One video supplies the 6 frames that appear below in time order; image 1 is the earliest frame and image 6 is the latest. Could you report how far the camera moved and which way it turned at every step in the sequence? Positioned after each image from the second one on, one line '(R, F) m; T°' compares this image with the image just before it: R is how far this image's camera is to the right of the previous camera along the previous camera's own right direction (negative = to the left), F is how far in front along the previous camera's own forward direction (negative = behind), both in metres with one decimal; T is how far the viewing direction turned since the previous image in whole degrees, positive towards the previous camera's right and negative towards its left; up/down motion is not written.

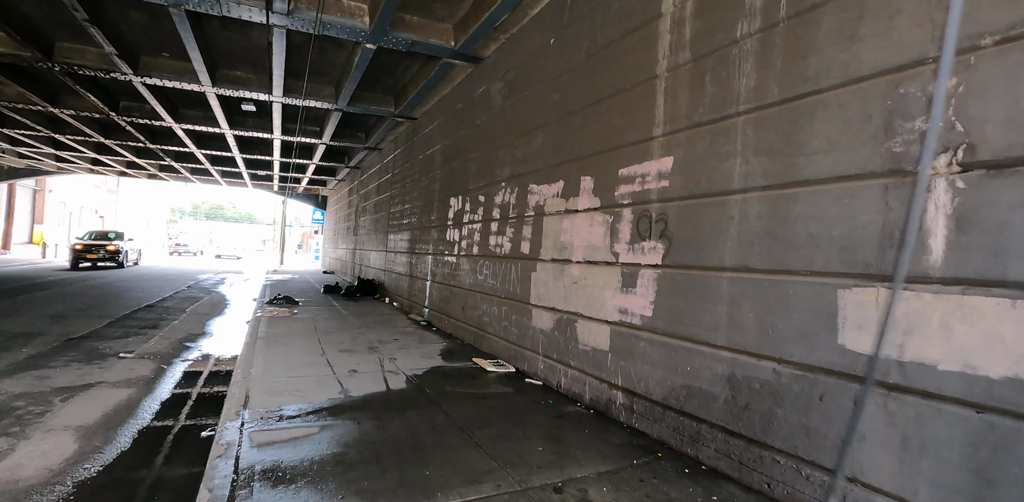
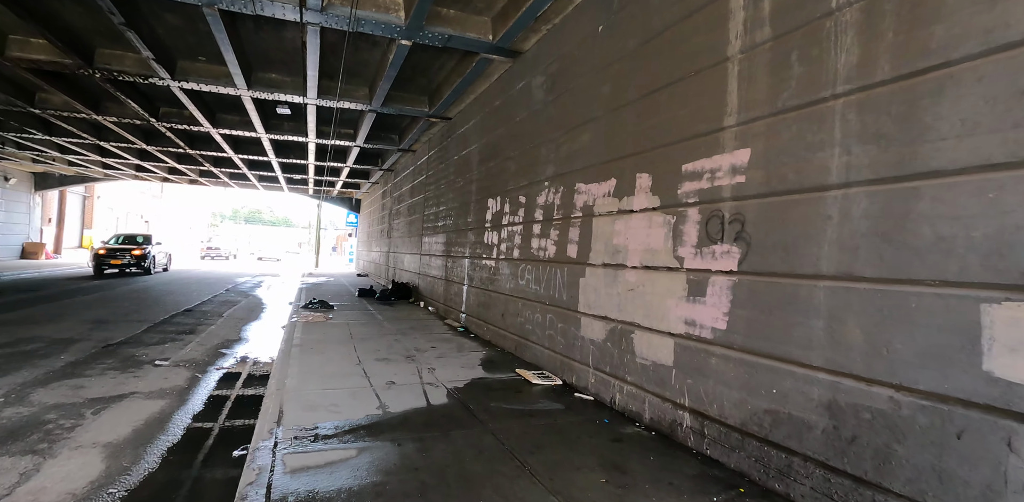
(-0.2, +0.3) m; -4°
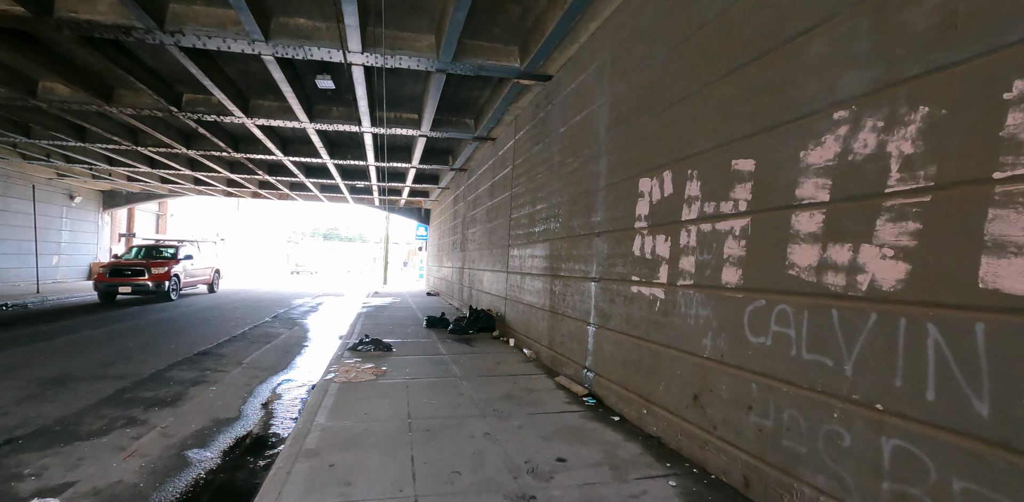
(-1.0, +2.8) m; -9°
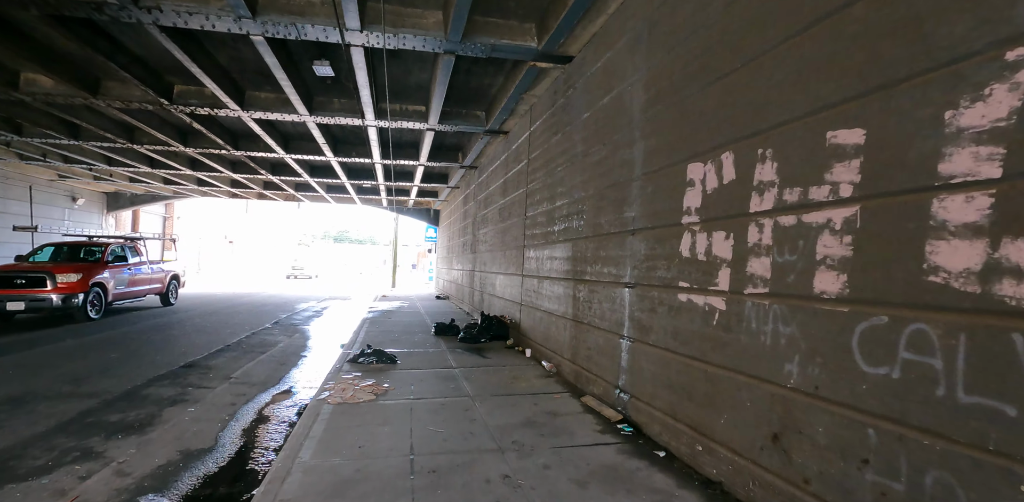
(-0.1, +0.6) m; -1°
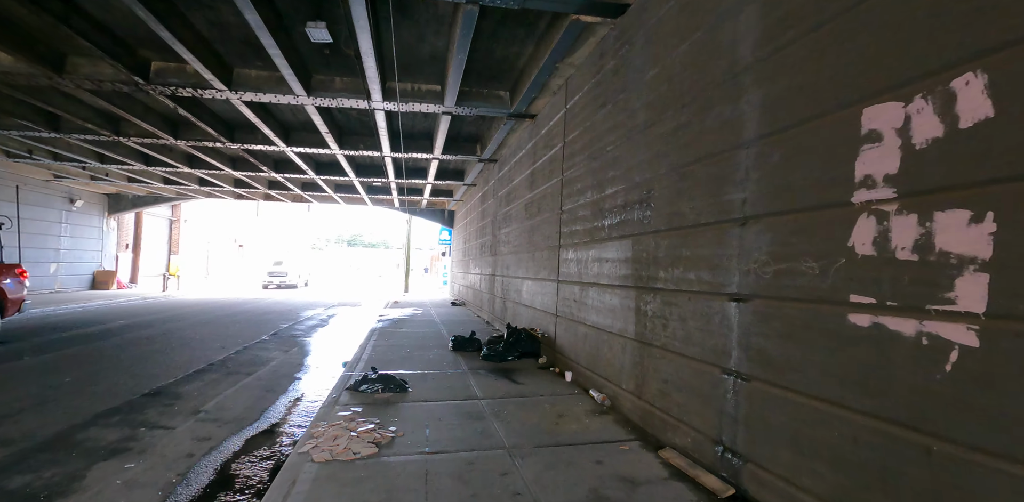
(-0.3, +1.2) m; -2°
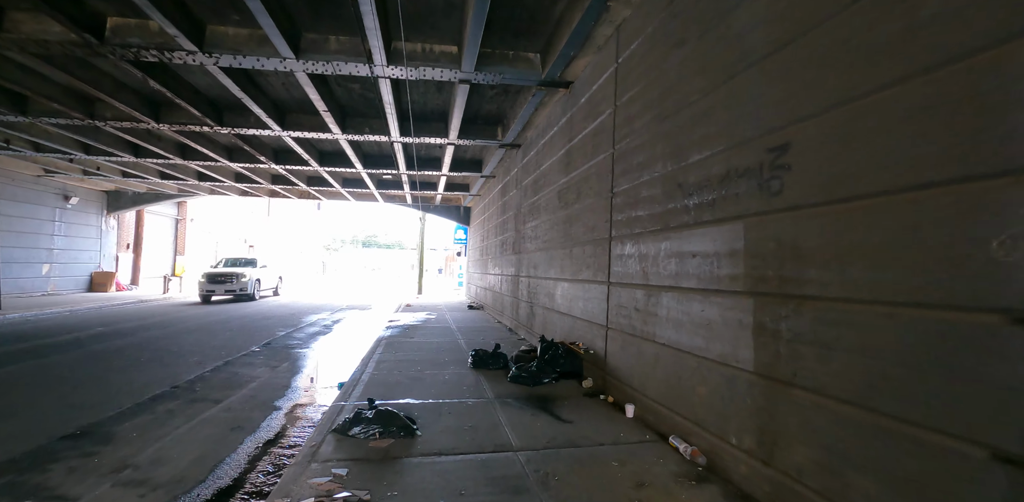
(-0.3, +1.3) m; -2°
